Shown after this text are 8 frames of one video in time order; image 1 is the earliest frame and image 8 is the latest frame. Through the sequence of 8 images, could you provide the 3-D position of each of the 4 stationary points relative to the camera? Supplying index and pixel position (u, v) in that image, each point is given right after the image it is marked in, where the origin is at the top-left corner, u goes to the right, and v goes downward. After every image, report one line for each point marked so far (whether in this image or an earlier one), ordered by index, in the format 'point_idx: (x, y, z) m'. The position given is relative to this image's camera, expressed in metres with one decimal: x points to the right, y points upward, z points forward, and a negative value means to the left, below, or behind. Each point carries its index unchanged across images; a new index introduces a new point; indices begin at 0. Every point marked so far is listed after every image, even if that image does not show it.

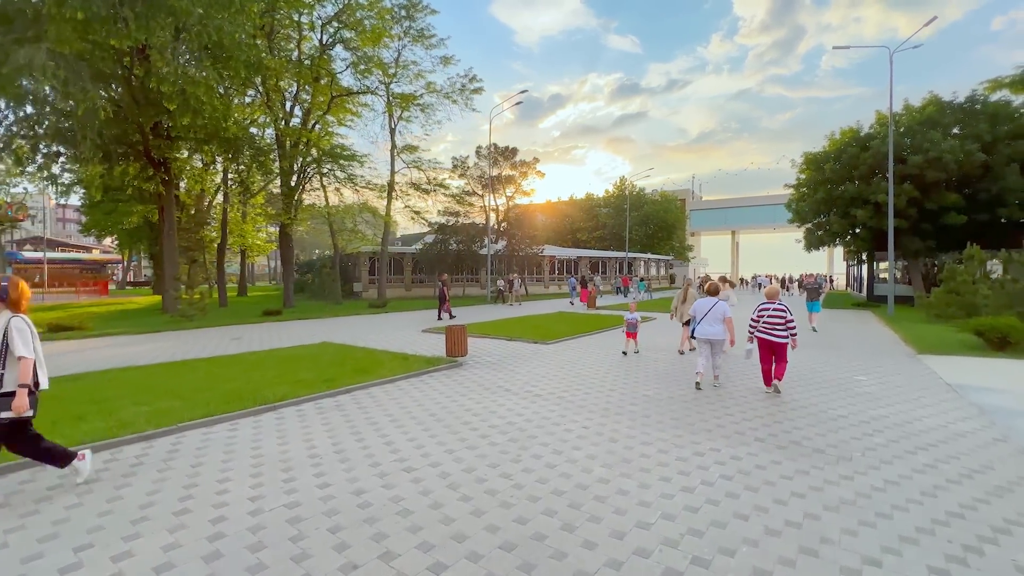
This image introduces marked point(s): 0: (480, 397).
0: (-0.5, -1.8, +7.7) m
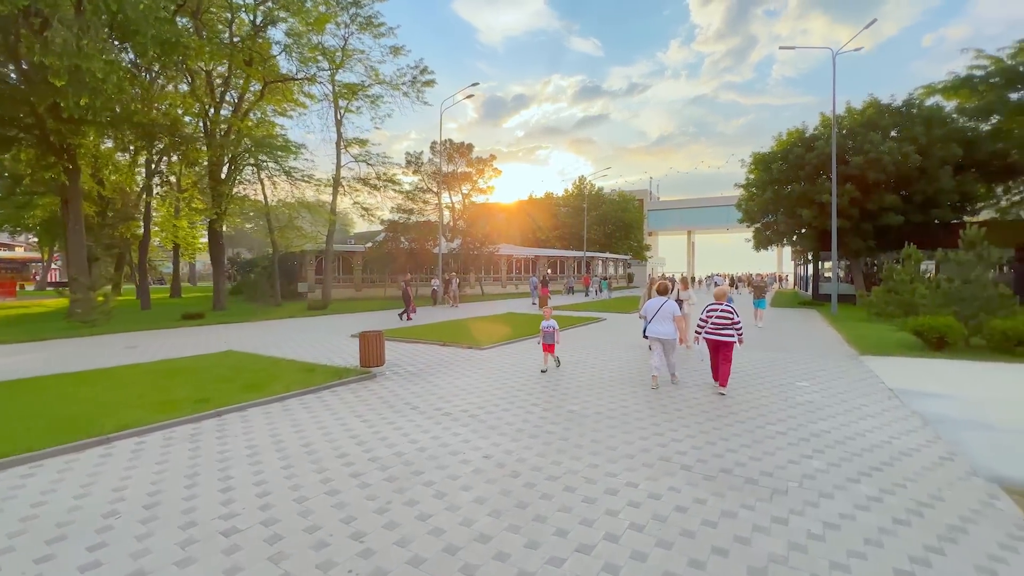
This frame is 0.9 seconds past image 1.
0: (-1.9, -1.8, +6.6) m
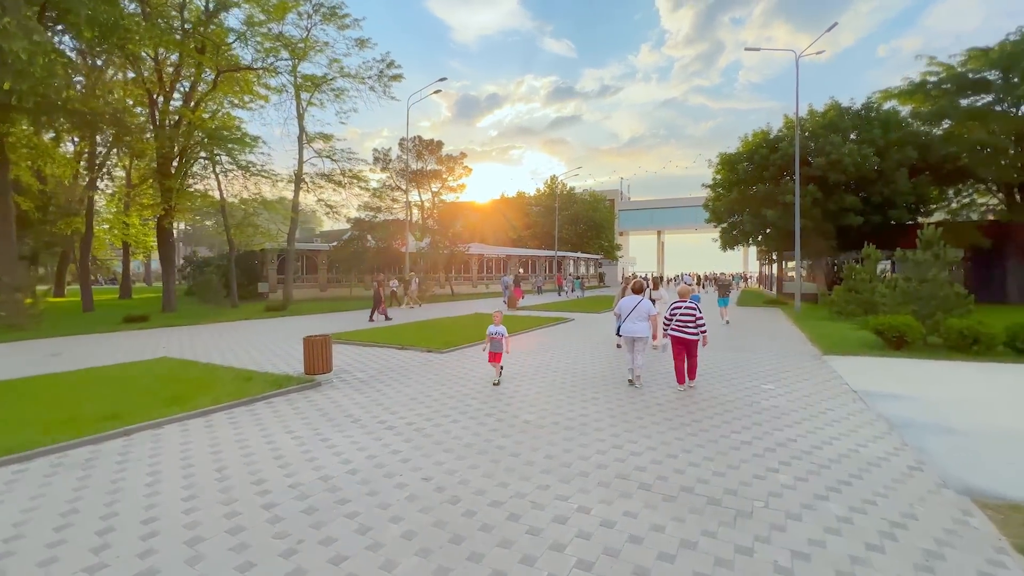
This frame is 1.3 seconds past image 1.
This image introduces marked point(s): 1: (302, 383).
0: (-2.5, -1.8, +6.0) m
1: (-3.6, -1.6, +8.0) m
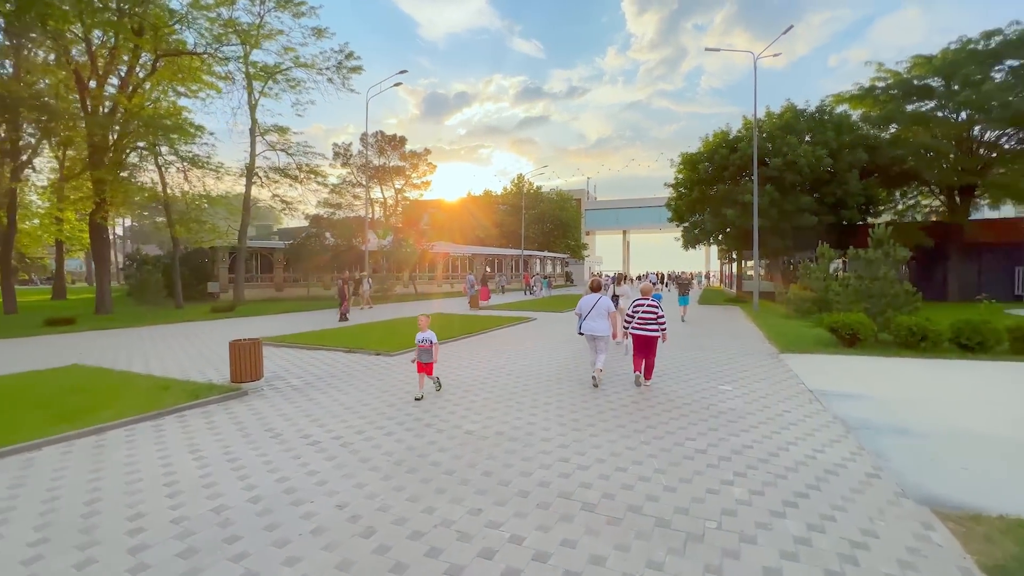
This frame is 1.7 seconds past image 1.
0: (-3.2, -1.8, +5.3) m
1: (-4.4, -1.6, +7.2) m
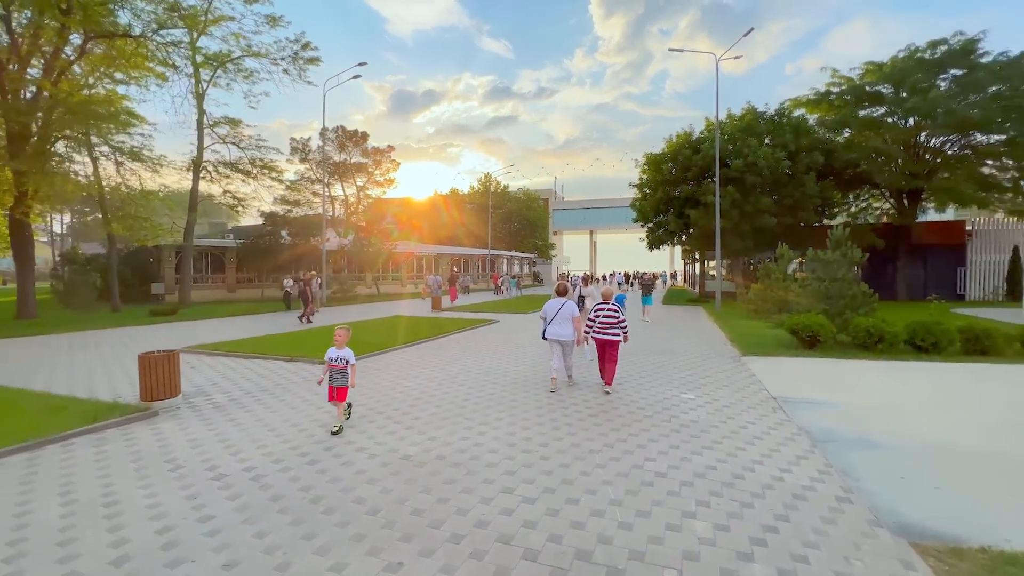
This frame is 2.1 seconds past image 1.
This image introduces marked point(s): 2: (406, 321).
0: (-3.8, -1.9, +4.5) m
1: (-5.2, -1.7, +6.3) m
2: (-4.4, -1.4, +19.3) m
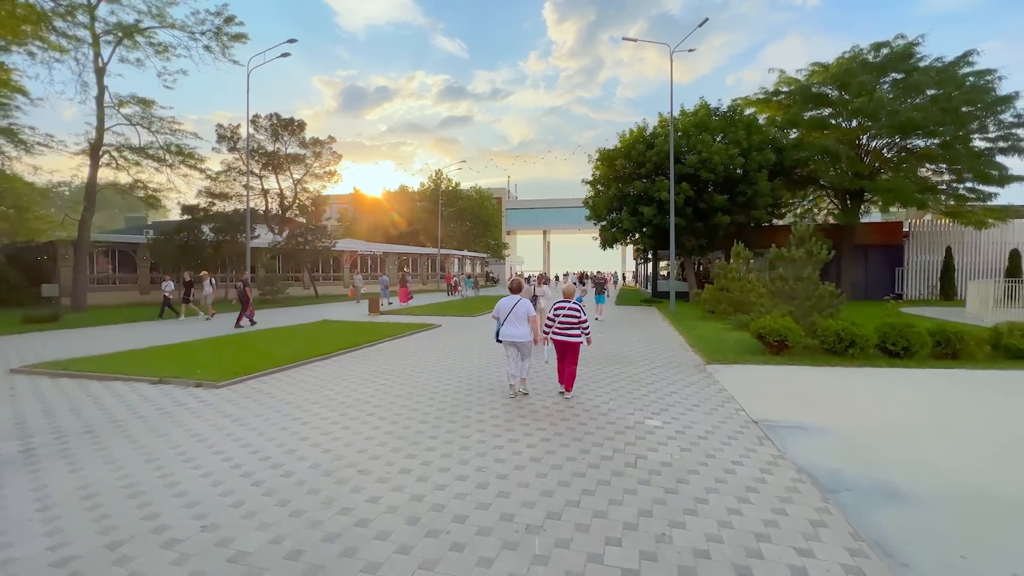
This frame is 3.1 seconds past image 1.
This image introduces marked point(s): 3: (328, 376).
0: (-4.5, -1.9, +2.4) m
1: (-6.0, -1.7, +4.1) m
2: (-6.5, -1.4, +17.1) m
3: (-3.7, -1.7, +9.1) m
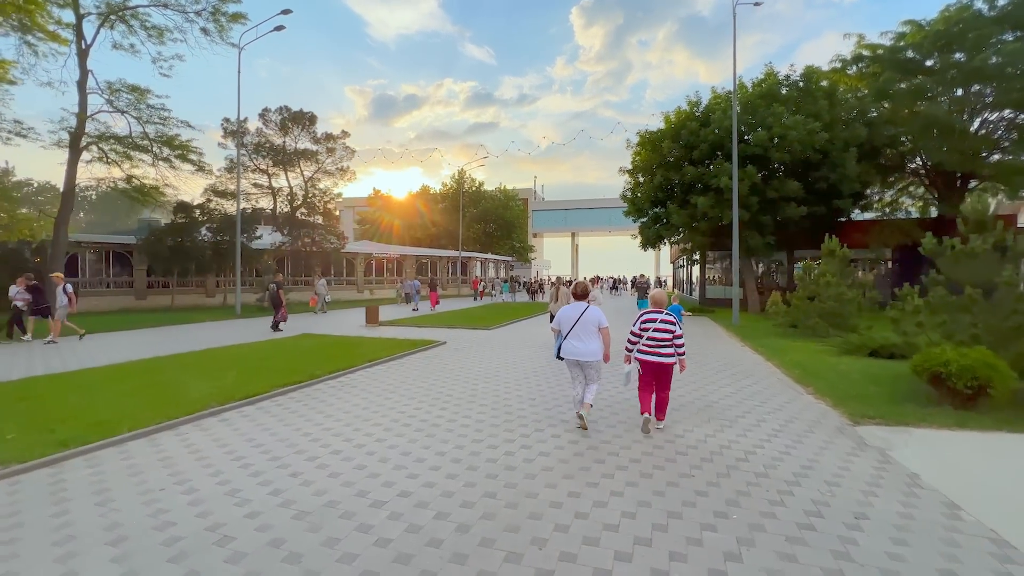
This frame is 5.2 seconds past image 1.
0: (-4.6, -1.9, -1.2) m
1: (-6.0, -1.8, +0.6) m
2: (-5.8, -1.6, +13.6) m
3: (-3.4, -1.9, +5.5) m
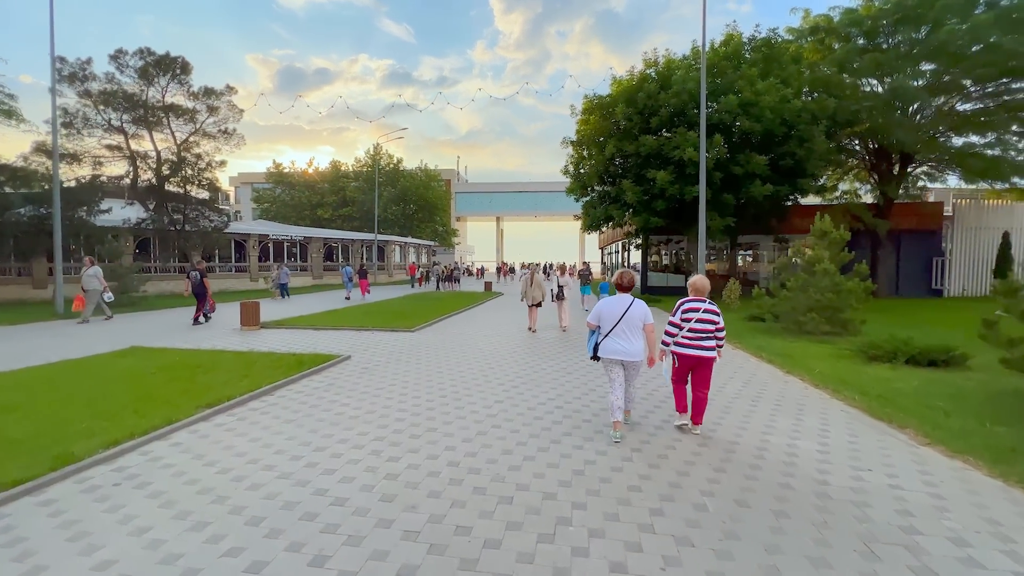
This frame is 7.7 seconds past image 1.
0: (-3.5, -2.2, -5.5) m
1: (-5.2, -2.0, -3.9) m
2: (-7.1, -1.4, +8.9) m
3: (-3.4, -1.9, +1.4) m
